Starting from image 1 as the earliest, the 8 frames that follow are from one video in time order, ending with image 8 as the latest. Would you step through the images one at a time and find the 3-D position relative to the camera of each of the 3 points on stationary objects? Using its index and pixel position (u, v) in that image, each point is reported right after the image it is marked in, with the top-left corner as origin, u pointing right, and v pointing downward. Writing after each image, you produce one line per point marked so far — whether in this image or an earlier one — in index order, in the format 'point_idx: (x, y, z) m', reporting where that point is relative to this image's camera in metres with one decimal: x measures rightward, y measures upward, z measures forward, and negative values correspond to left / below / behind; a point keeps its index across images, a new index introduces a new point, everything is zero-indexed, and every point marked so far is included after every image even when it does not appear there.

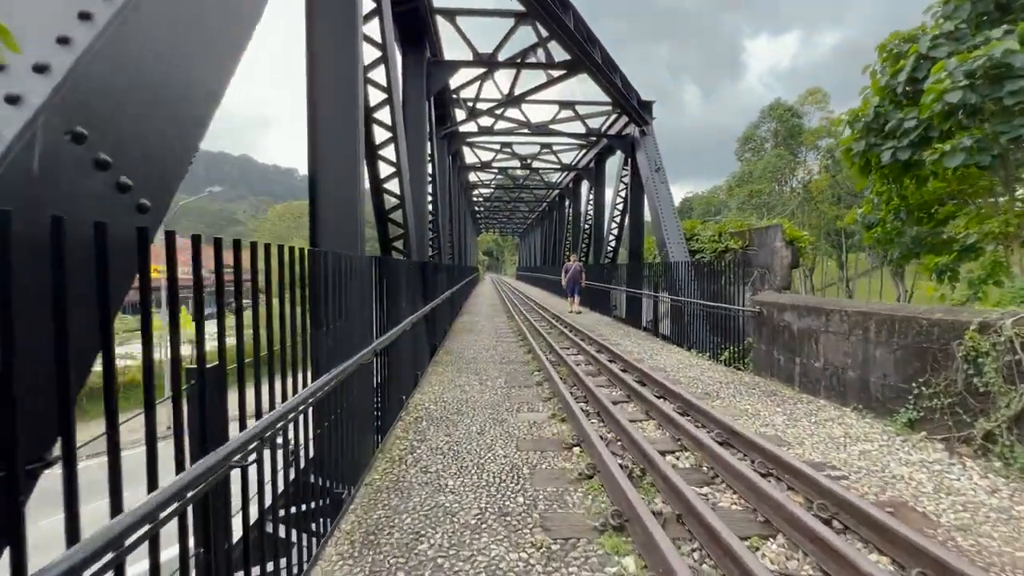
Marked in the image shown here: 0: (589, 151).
0: (+2.6, +4.6, +15.9) m
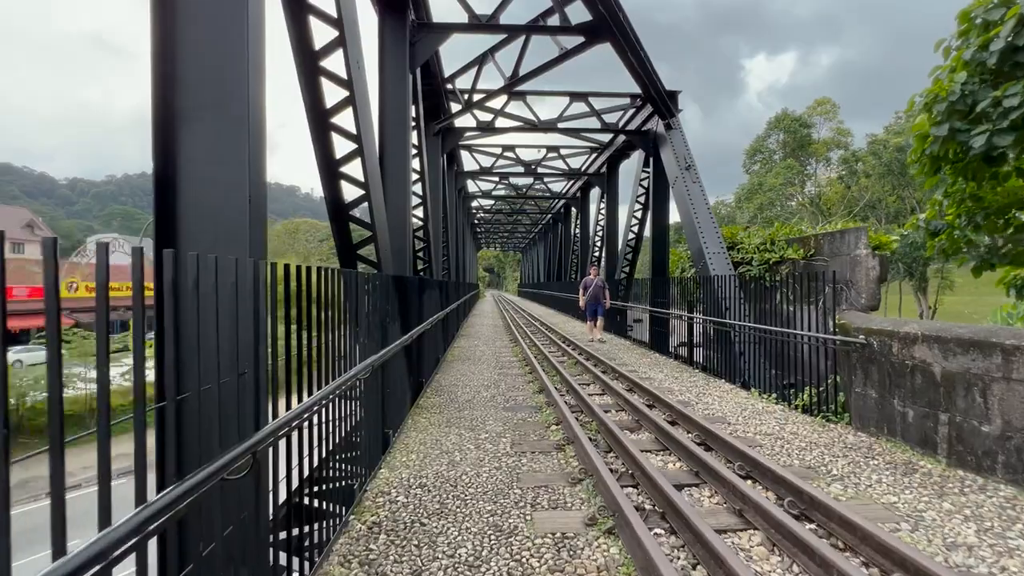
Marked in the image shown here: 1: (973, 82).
0: (+2.7, +4.0, +14.5) m
1: (+6.6, +2.9, +6.9) m
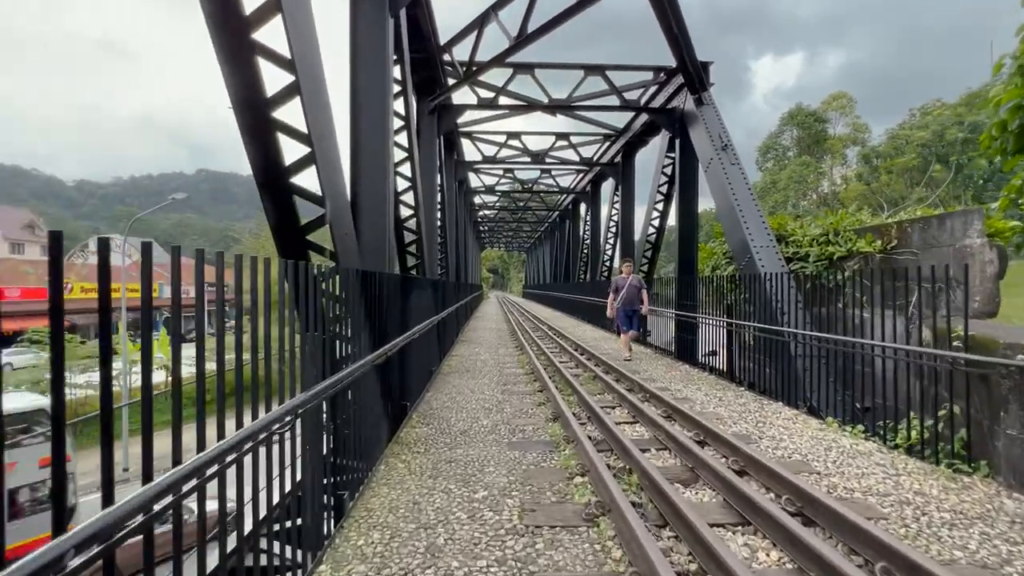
0: (+2.8, +4.0, +13.2) m
1: (+6.6, +2.9, +5.6) m
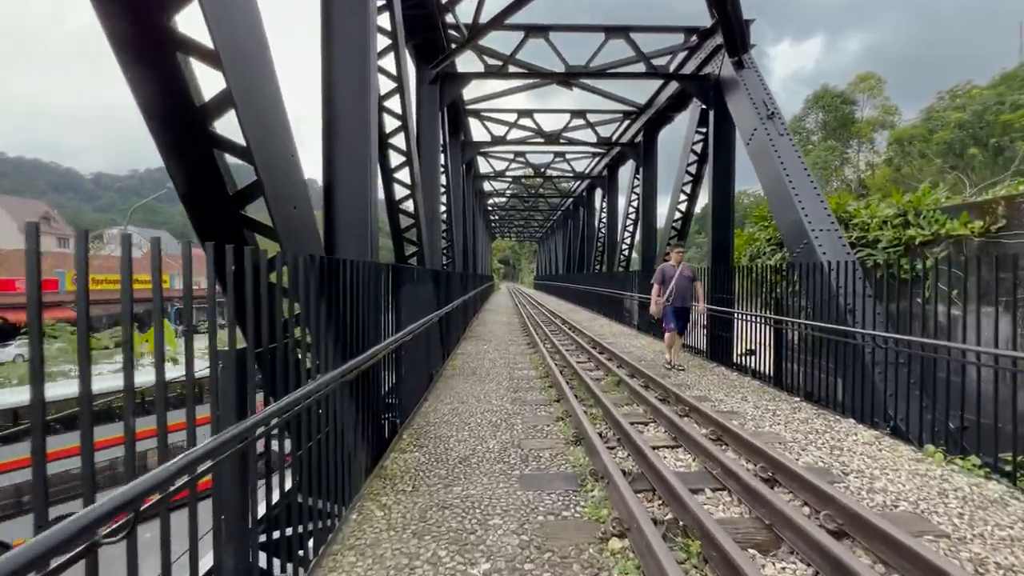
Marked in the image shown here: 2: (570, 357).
0: (+3.1, +4.2, +12.2) m
1: (+6.8, +3.0, +4.5) m
2: (+1.3, -1.5, +10.7) m
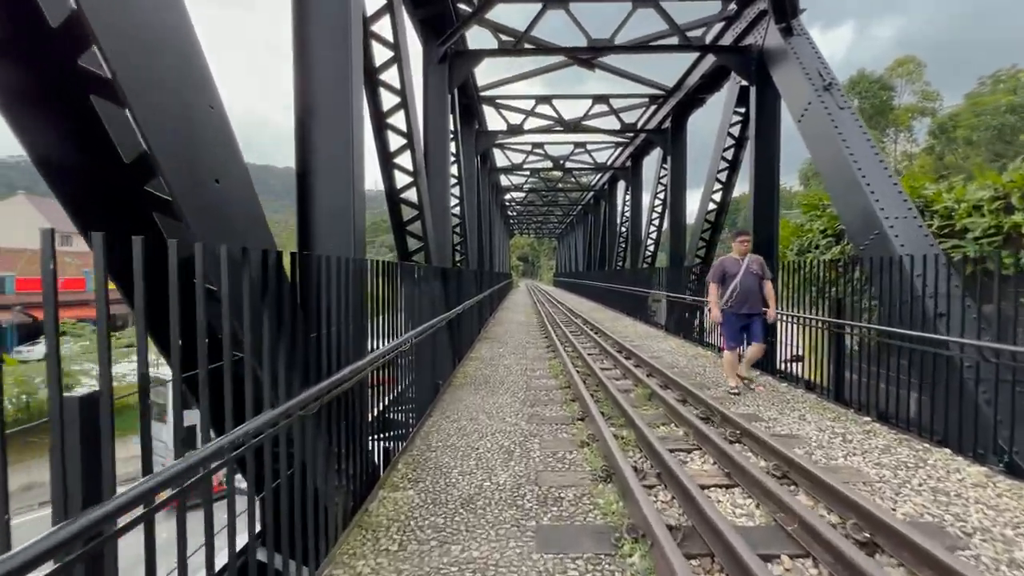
0: (+3.5, +4.3, +11.4) m
1: (+6.9, +3.0, +3.5) m
2: (+1.7, -1.5, +10.0) m
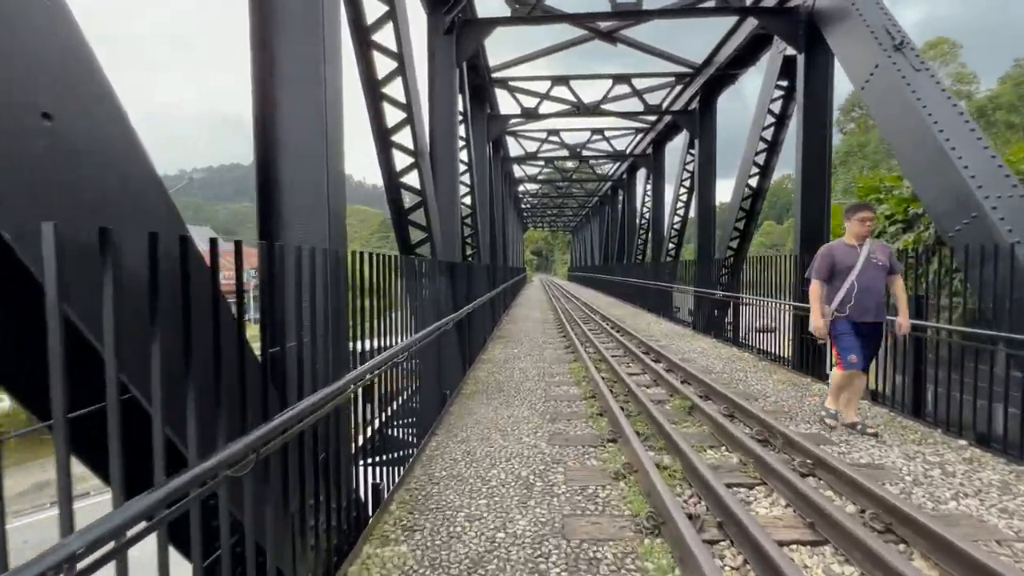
0: (+3.8, +4.4, +10.5) m
1: (+7.0, +3.1, +2.6) m
2: (+1.9, -1.4, +9.3) m
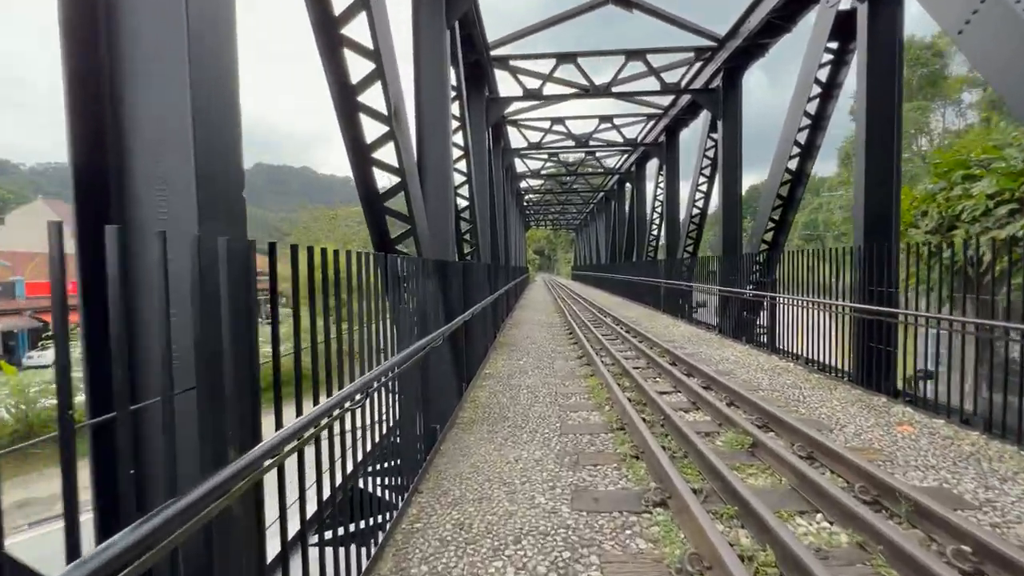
0: (+3.8, +4.4, +9.5) m
1: (+6.9, +3.1, +1.6) m
2: (+2.0, -1.4, +8.2) m
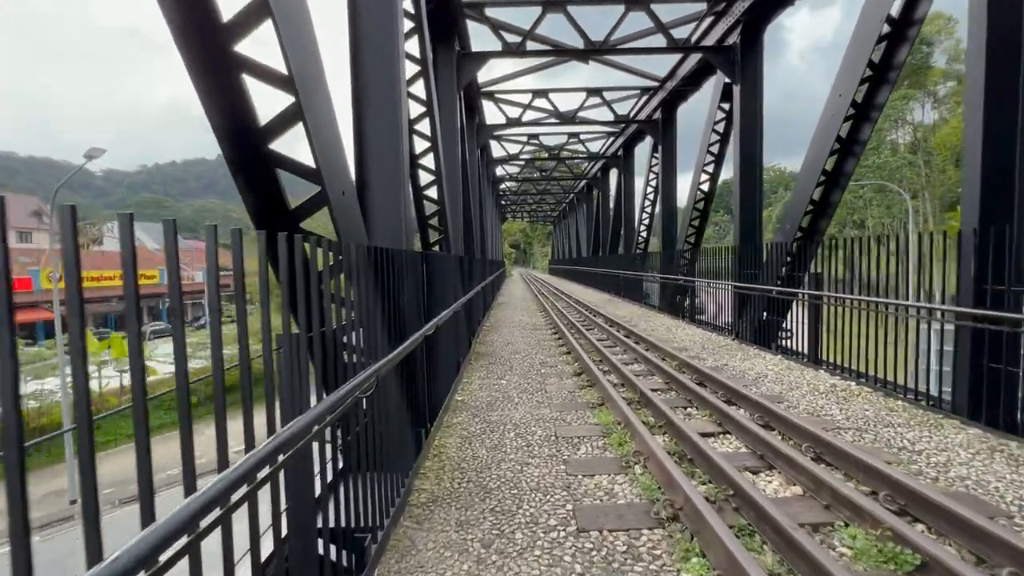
0: (+3.4, +4.5, +8.1) m
1: (+7.0, +3.1, +0.3) m
2: (+1.7, -1.3, +6.8) m
